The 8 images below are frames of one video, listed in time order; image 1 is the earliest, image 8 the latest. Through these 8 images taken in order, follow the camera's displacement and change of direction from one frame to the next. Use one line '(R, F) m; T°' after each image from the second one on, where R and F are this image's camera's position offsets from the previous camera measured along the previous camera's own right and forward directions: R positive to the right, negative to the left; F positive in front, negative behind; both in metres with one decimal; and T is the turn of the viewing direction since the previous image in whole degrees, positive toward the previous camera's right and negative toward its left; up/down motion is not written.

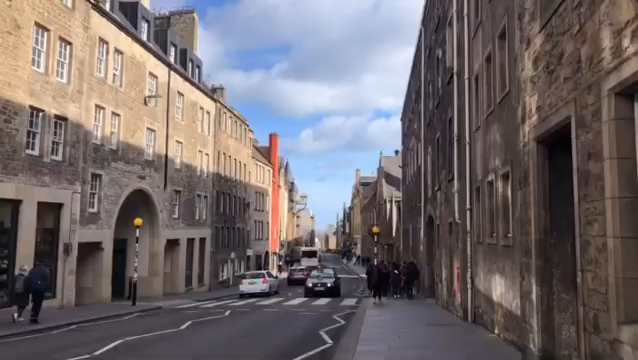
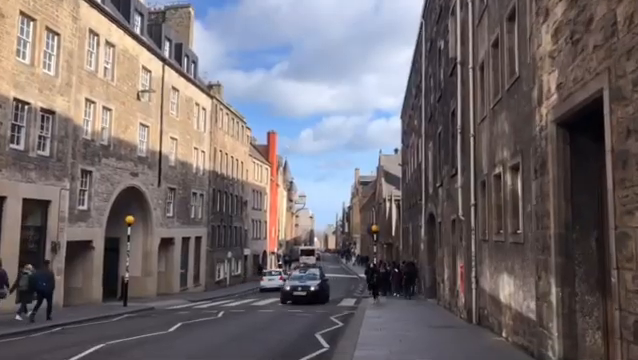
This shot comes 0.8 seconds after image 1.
(+0.1, +0.8) m; 0°
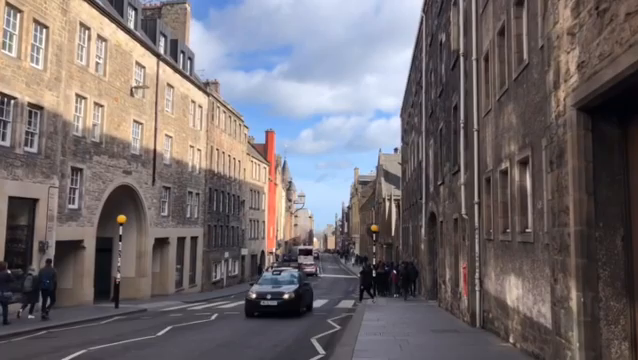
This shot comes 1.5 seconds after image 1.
(+0.1, +0.7) m; 0°
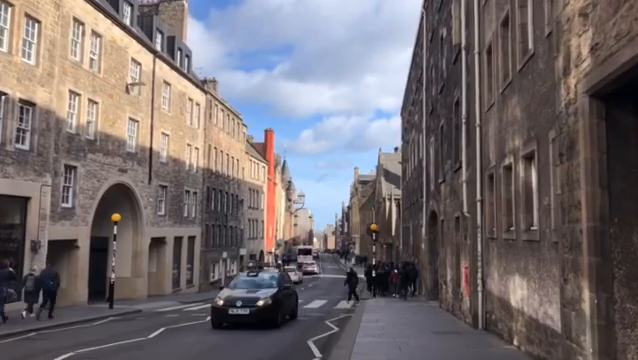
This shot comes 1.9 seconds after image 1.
(+0.1, +0.5) m; 0°
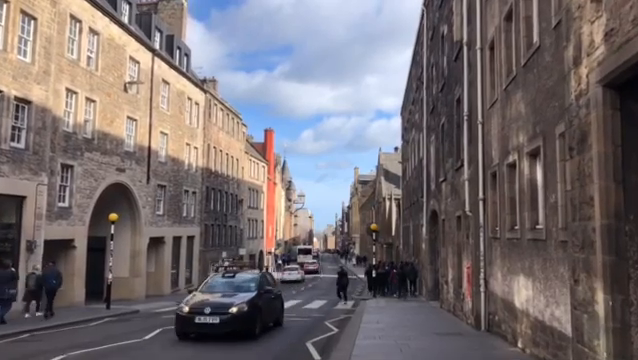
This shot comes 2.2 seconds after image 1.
(0.0, +0.3) m; 0°
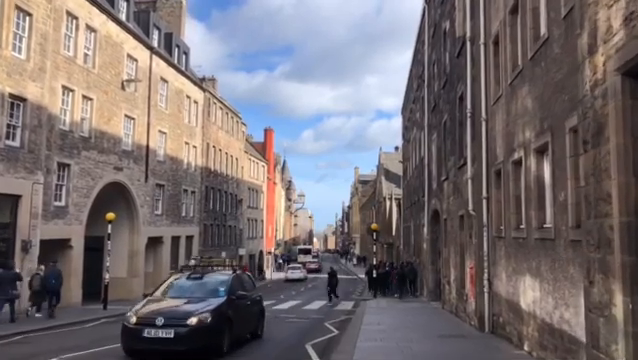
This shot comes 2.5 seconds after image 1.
(0.0, +0.3) m; 0°
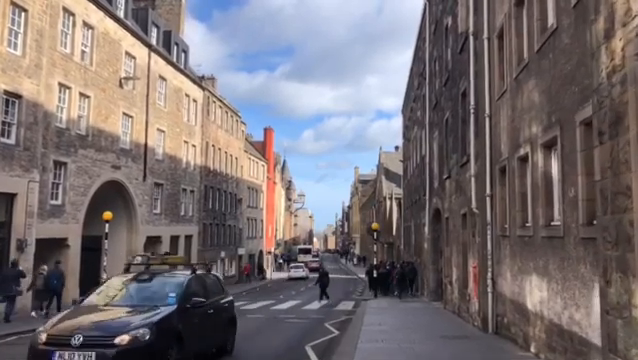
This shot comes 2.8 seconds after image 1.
(0.0, +0.3) m; 0°
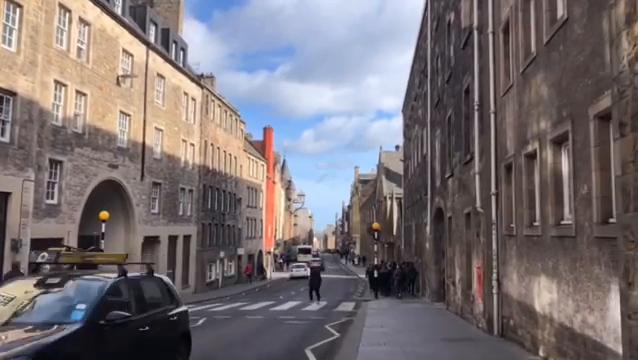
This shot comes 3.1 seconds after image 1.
(0.0, +0.4) m; 0°
